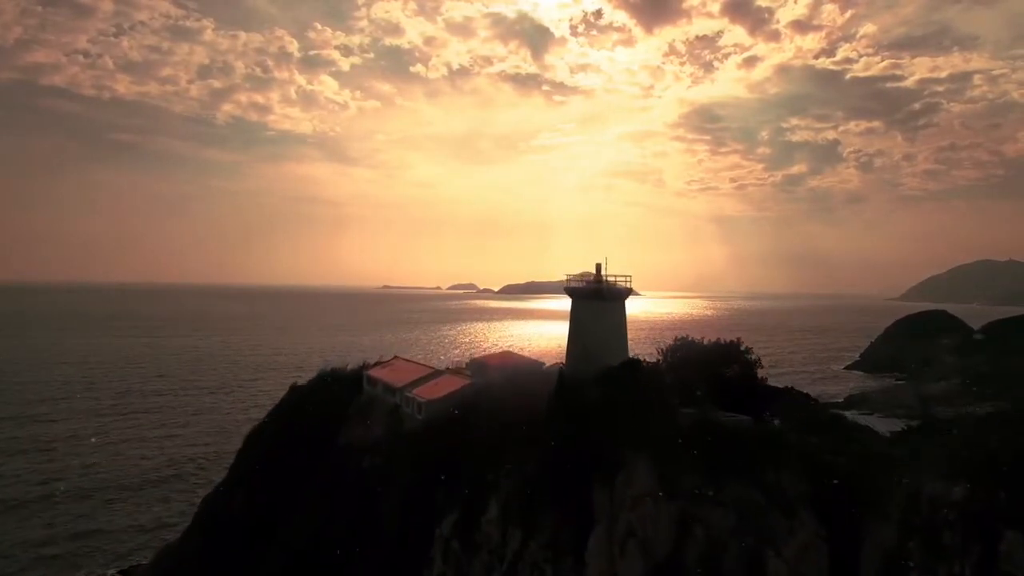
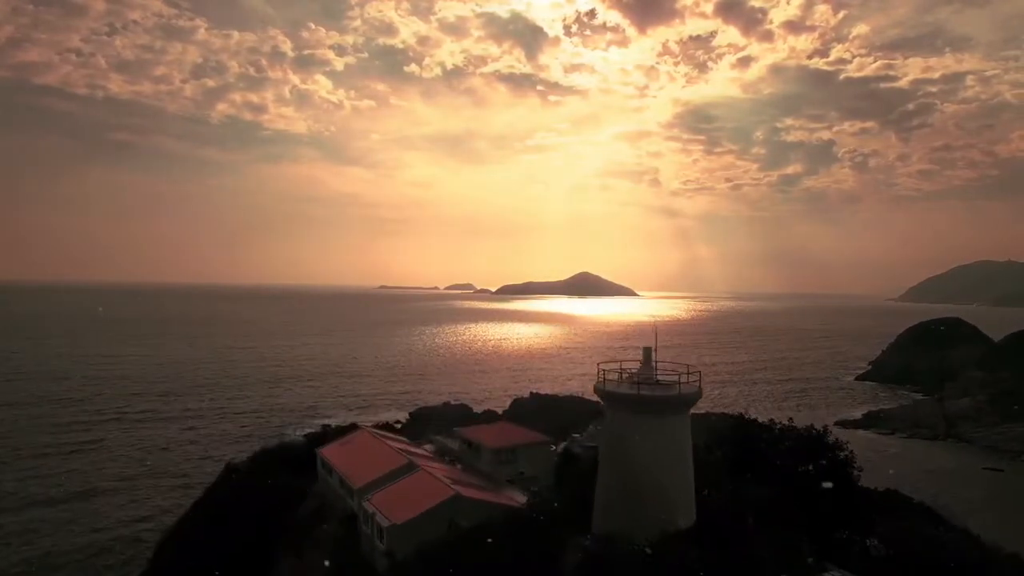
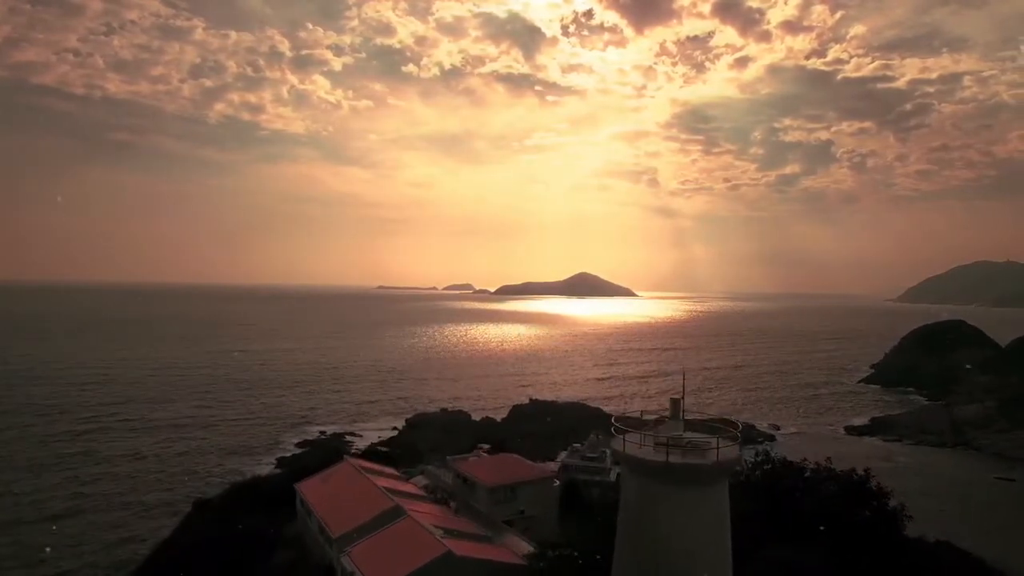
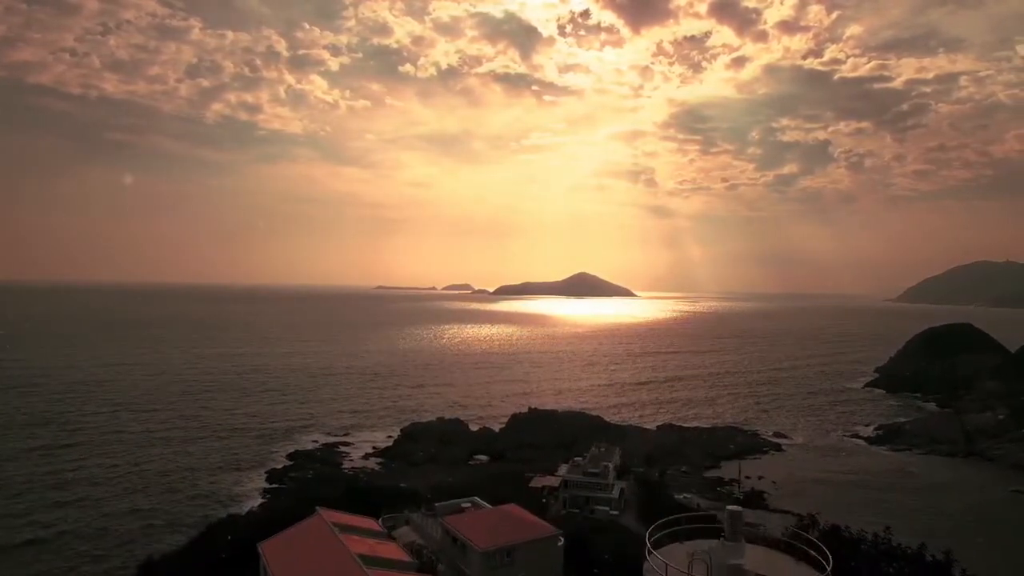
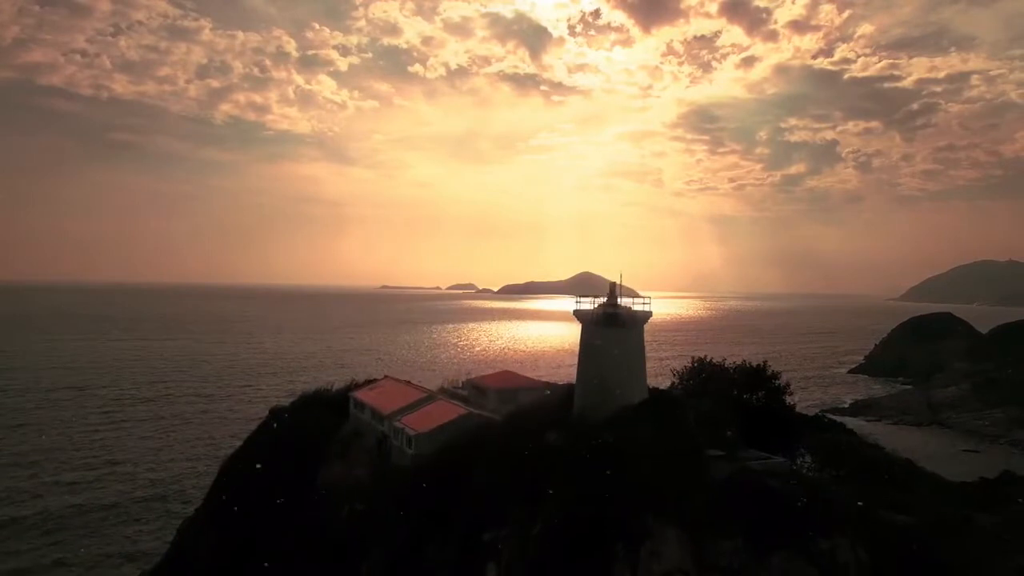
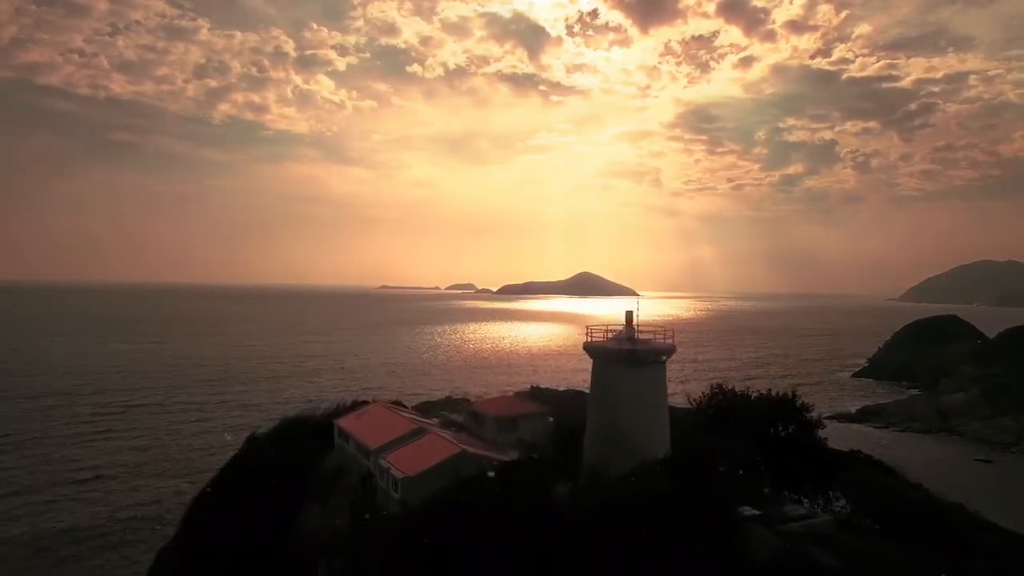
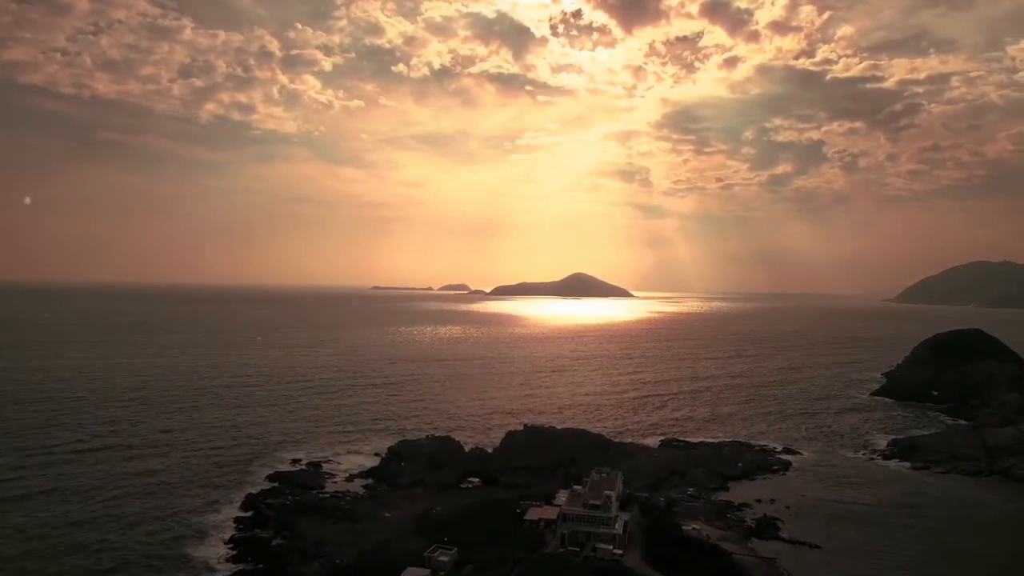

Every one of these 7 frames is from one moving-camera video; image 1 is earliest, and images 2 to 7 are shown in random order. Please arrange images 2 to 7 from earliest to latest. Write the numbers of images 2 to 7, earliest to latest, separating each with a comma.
5, 6, 2, 3, 4, 7
